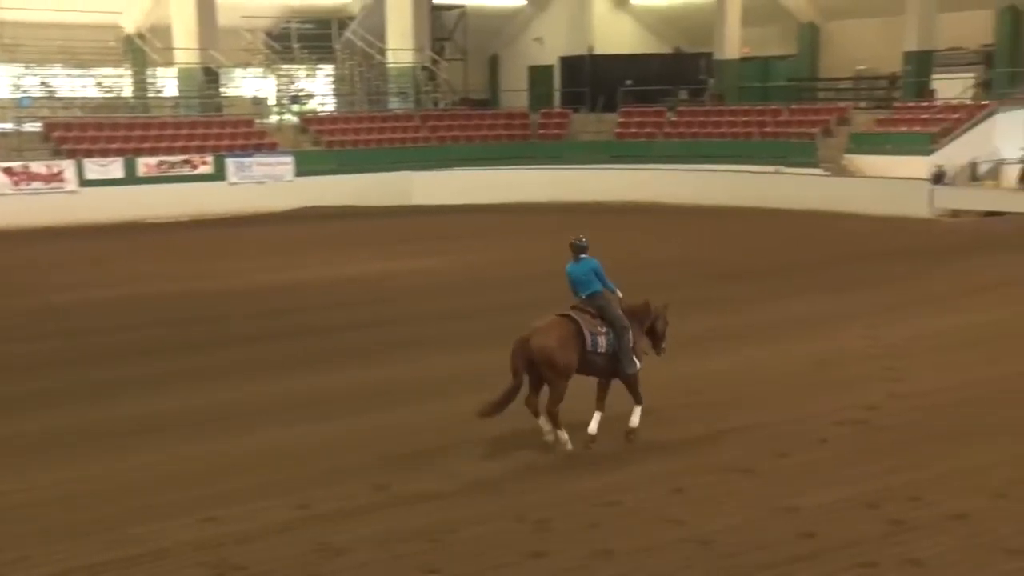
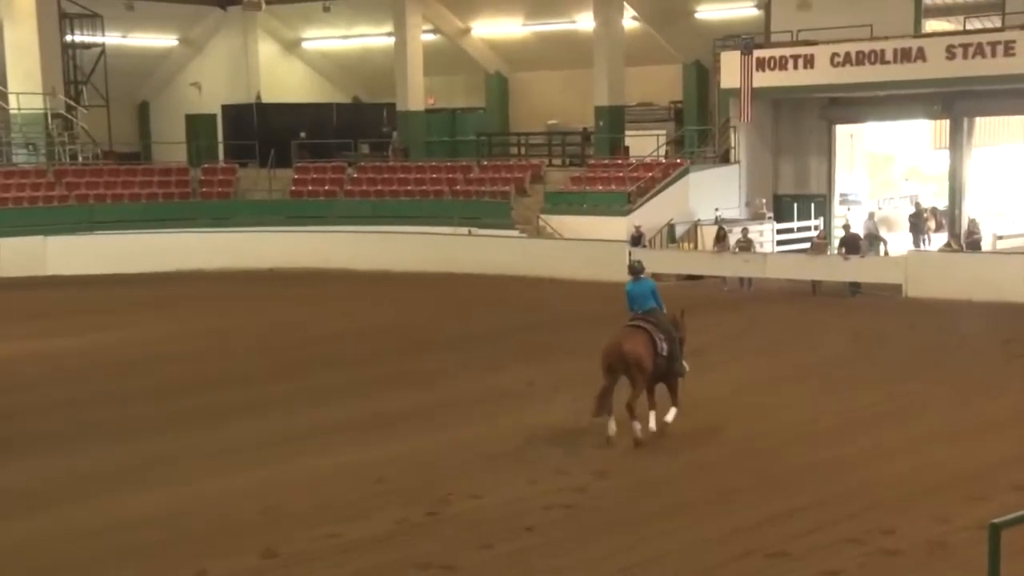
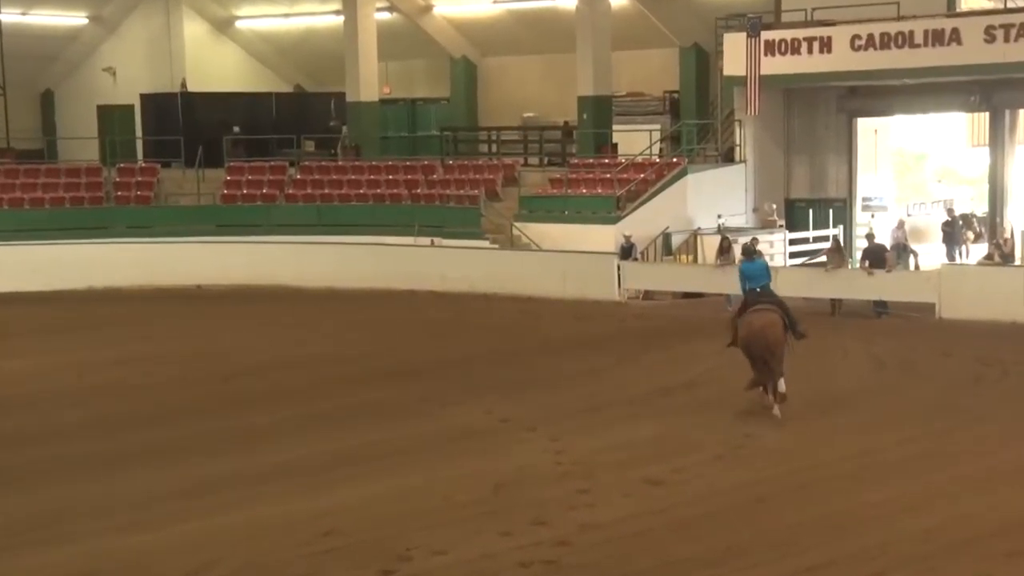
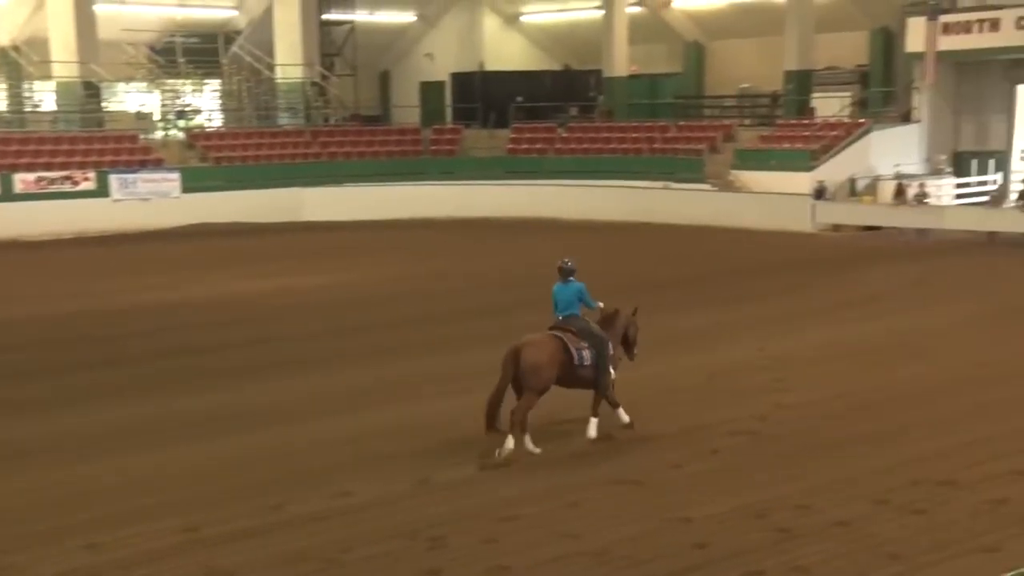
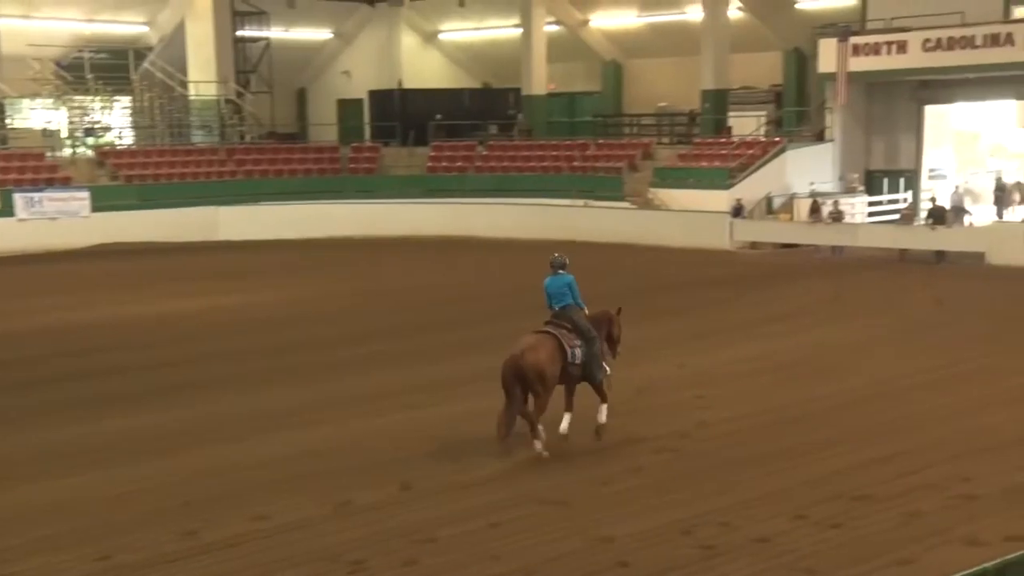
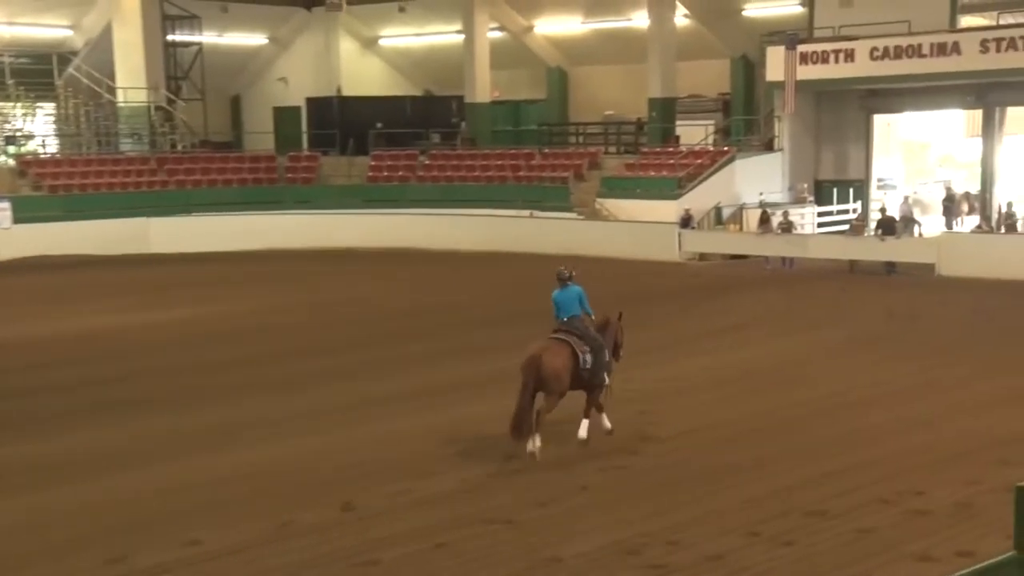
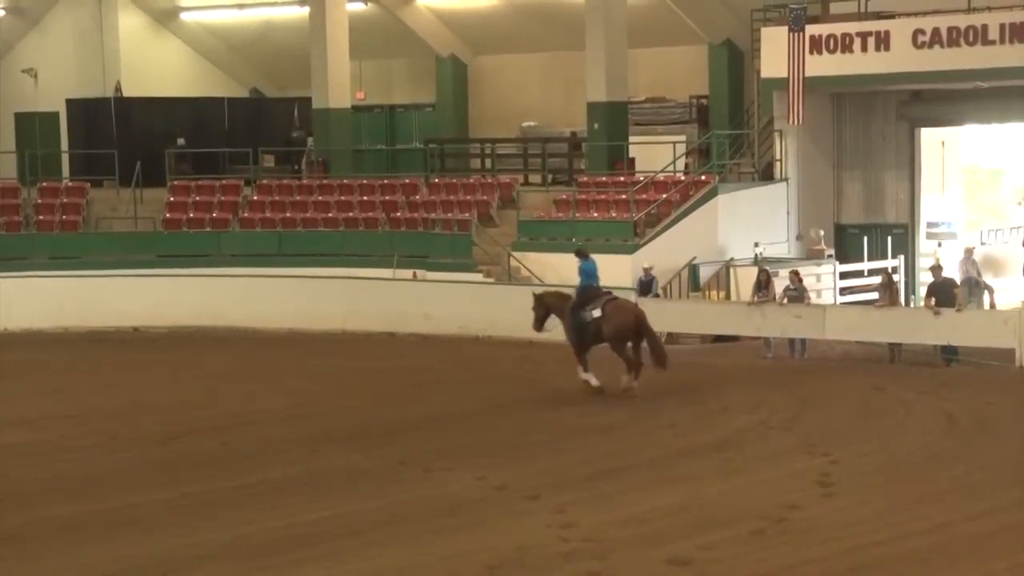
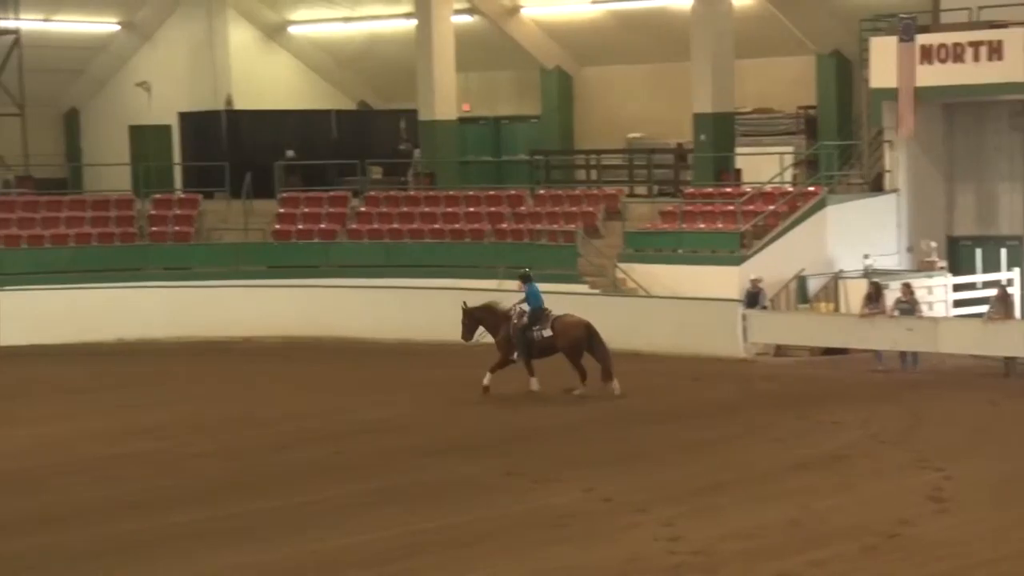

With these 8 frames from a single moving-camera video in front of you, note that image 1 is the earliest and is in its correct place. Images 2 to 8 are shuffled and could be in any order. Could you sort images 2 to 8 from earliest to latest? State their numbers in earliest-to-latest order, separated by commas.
4, 5, 6, 2, 3, 7, 8
